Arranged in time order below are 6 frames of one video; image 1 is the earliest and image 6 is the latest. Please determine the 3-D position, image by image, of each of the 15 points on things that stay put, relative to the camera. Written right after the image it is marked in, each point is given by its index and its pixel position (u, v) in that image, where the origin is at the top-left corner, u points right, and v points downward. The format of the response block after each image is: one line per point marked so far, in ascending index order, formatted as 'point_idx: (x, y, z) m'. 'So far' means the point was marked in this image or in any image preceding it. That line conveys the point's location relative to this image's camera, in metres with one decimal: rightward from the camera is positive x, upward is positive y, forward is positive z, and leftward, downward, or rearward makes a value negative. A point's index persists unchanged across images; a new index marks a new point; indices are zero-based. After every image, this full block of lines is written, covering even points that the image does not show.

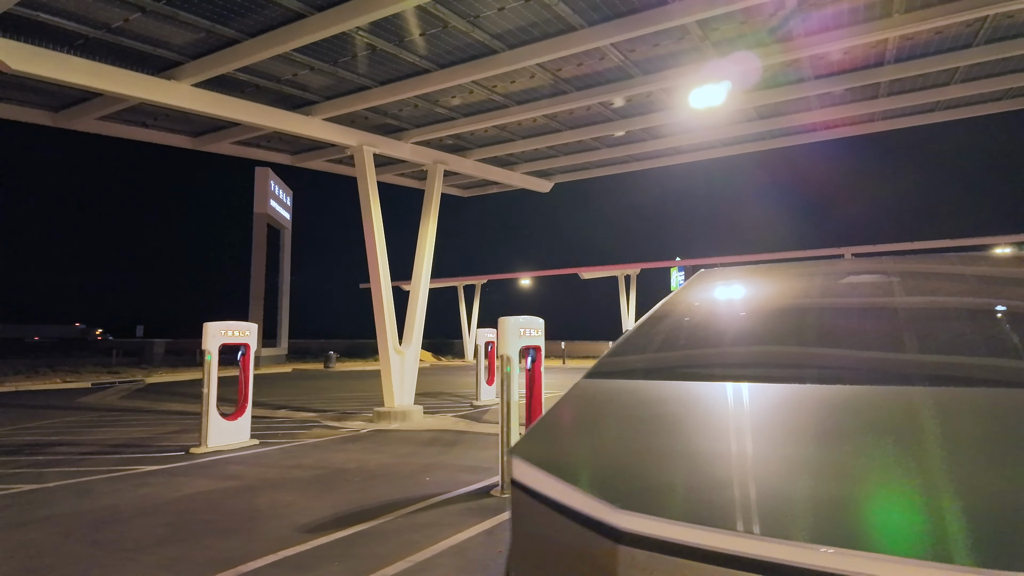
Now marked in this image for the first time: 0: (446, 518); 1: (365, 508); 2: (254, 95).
0: (-0.5, -1.8, +4.7) m
1: (-1.2, -1.8, +4.9) m
2: (-3.7, +2.8, +8.7) m
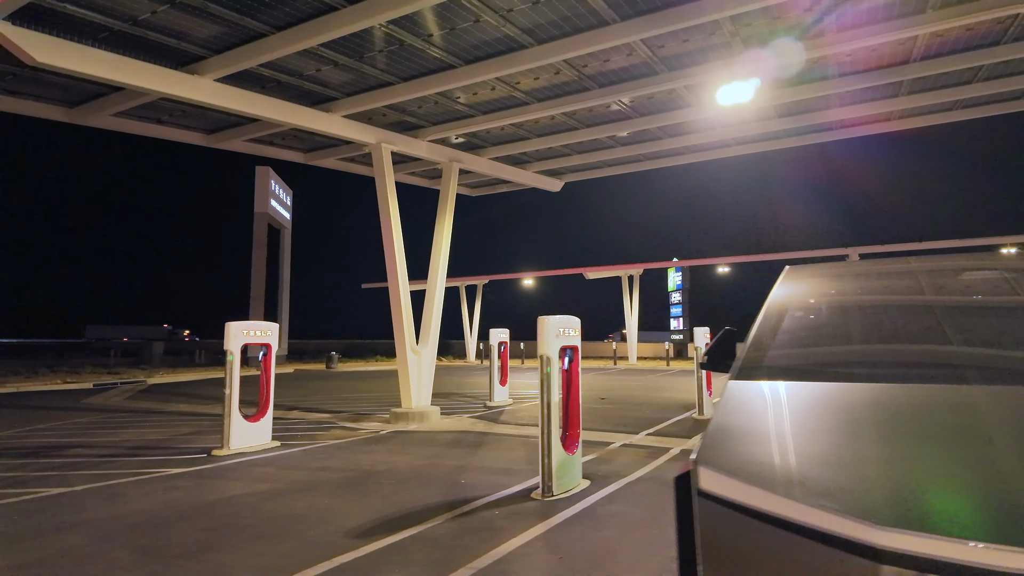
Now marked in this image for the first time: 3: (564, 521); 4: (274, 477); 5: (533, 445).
0: (-0.1, -1.8, +4.6) m
1: (-0.8, -1.8, +4.8) m
2: (-3.4, +2.8, +8.5) m
3: (+0.4, -1.8, +4.5) m
4: (-2.5, -2.0, +6.2) m
5: (+0.3, -2.1, +8.1) m
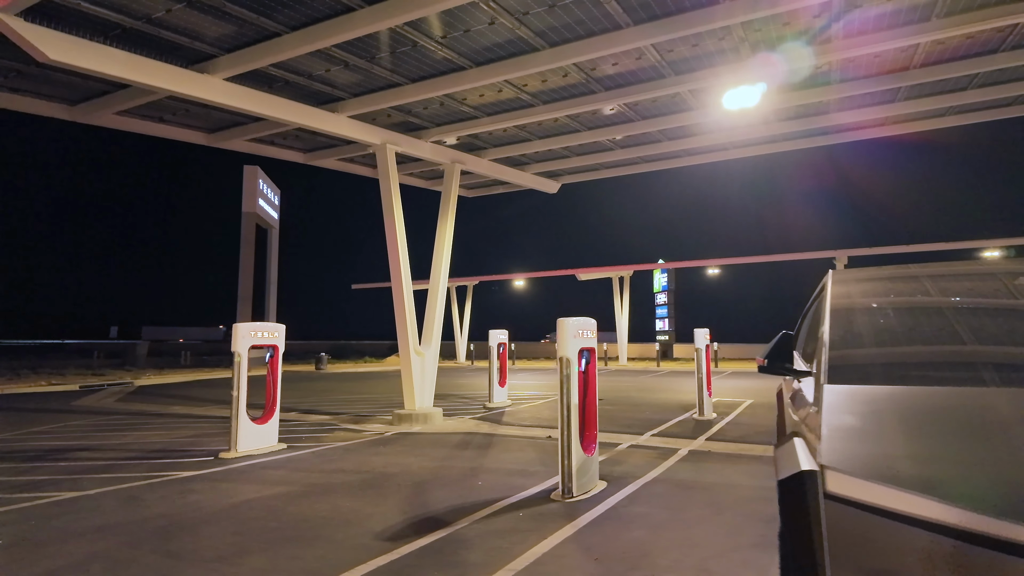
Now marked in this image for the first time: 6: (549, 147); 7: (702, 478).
0: (+0.1, -1.8, +4.6) m
1: (-0.6, -1.8, +4.8) m
2: (-3.3, +2.8, +8.5) m
3: (+0.6, -1.8, +4.6) m
4: (-2.3, -2.0, +6.2) m
5: (+0.4, -2.1, +8.1) m
6: (+0.7, +2.9, +12.2) m
7: (+2.0, -2.0, +6.3) m
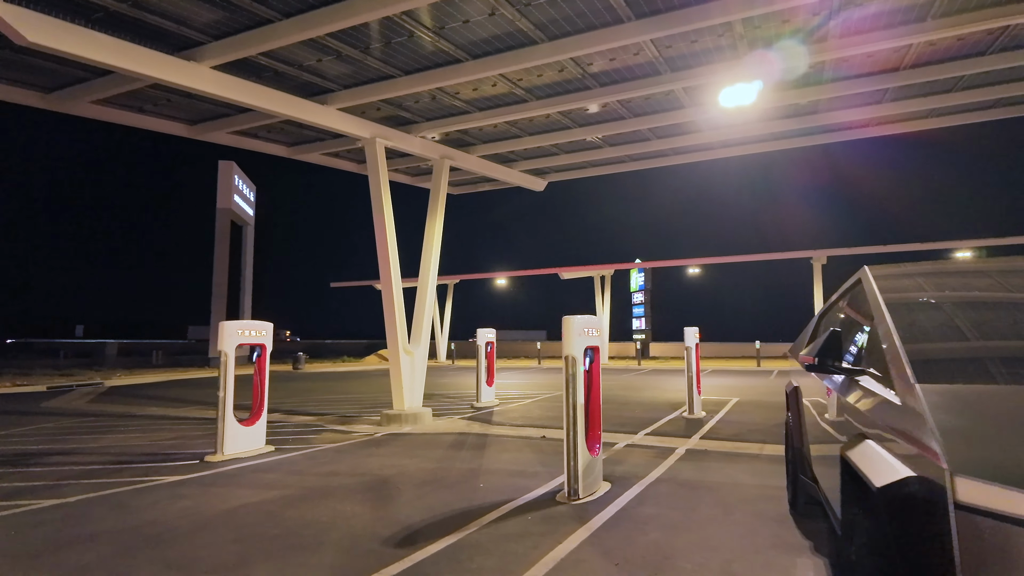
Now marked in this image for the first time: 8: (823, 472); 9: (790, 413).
0: (+0.1, -1.8, +4.5) m
1: (-0.6, -1.8, +4.6) m
2: (-3.3, +2.9, +8.2) m
3: (+0.7, -1.8, +4.5) m
4: (-2.3, -1.9, +6.0) m
5: (+0.3, -2.1, +8.0) m
6: (+0.5, +2.9, +12.1) m
7: (+2.0, -2.0, +6.2) m
8: (+2.0, -1.2, +3.9) m
9: (+2.2, -1.0, +4.6) m
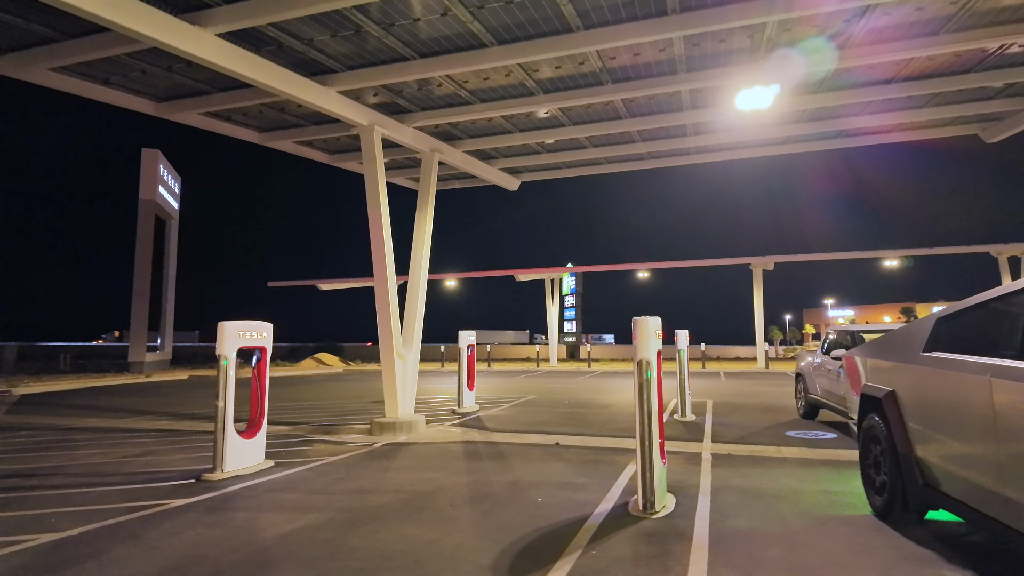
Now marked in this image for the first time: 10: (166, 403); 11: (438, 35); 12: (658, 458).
0: (+0.8, -1.8, +4.1) m
1: (+0.1, -1.8, +4.2) m
2: (-3.0, +2.9, +7.4) m
3: (+1.4, -1.8, +4.2) m
4: (-1.8, -1.9, +5.3) m
5: (+0.6, -2.1, +7.6) m
6: (+0.3, +2.9, +11.7) m
7: (+2.5, -2.0, +6.0) m
8: (+2.8, -1.2, +3.8) m
9: (+2.8, -1.0, +4.5) m
10: (-9.0, -3.0, +15.5) m
11: (-0.9, +3.1, +7.3) m
12: (+1.2, -1.4, +5.0) m
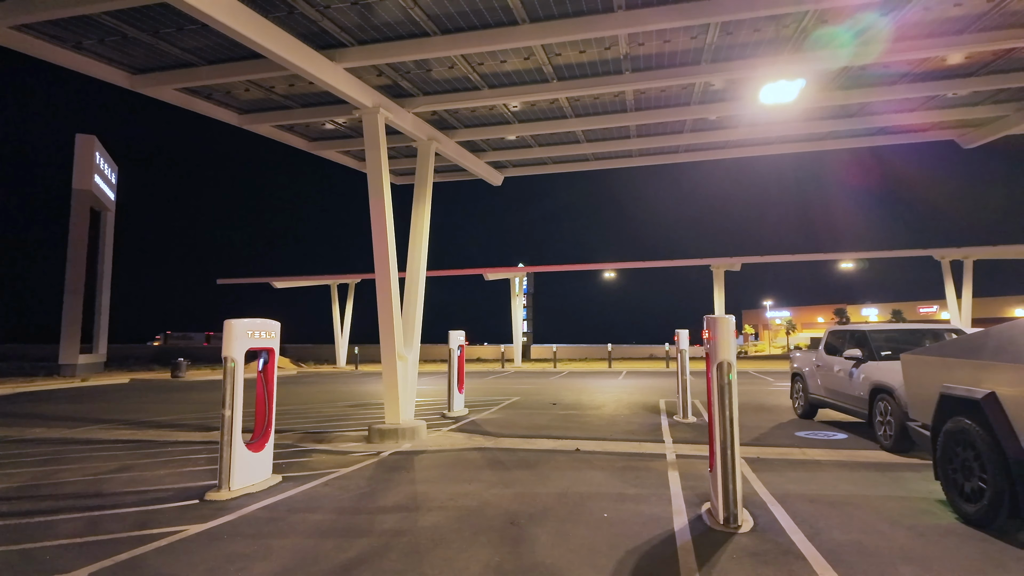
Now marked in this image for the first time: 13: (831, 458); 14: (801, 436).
0: (+1.5, -1.7, +3.7) m
1: (+0.7, -1.7, +3.7) m
2: (-2.6, +3.0, +6.6) m
3: (+2.0, -1.7, +3.8) m
4: (-1.2, -1.9, +4.6) m
5: (+0.9, -2.1, +7.2) m
6: (+0.3, +2.9, +11.2) m
7: (+2.9, -2.0, +5.8) m
8: (+3.5, -1.2, +3.5) m
9: (+3.4, -1.0, +4.3) m
10: (-9.4, -2.9, +14.2) m
11: (-0.6, +3.2, +6.7) m
12: (+1.8, -1.4, +4.6) m
13: (+4.0, -2.1, +7.5) m
14: (+4.5, -2.3, +9.4) m
